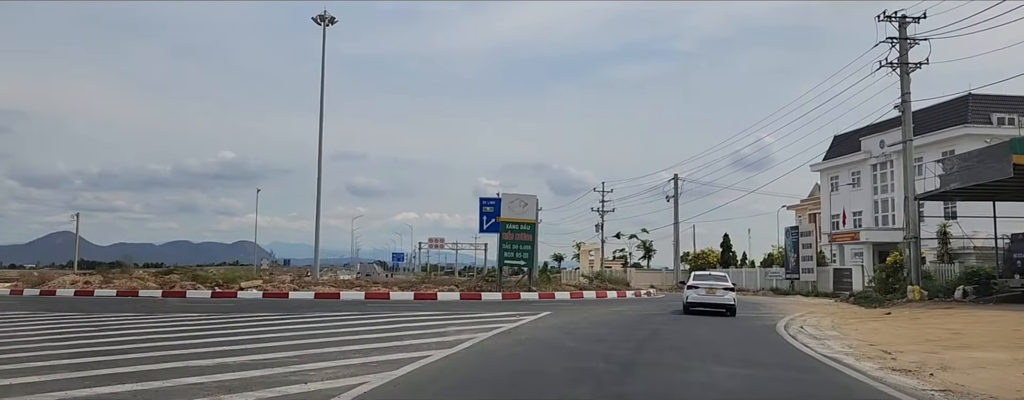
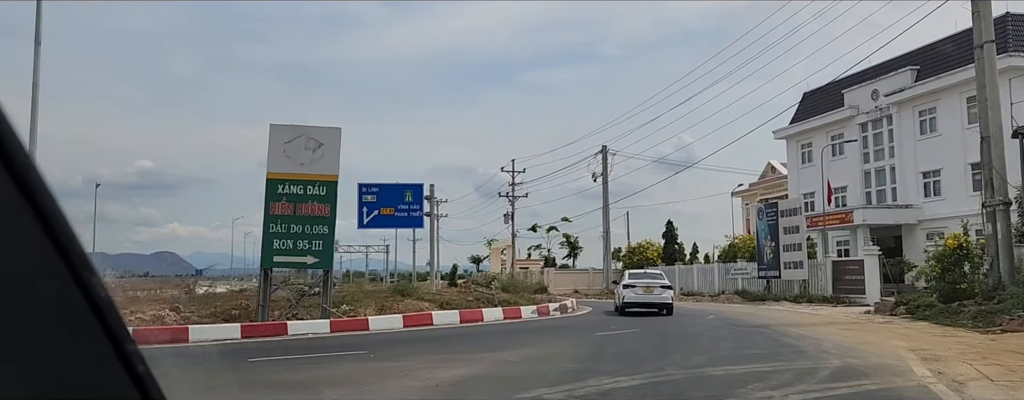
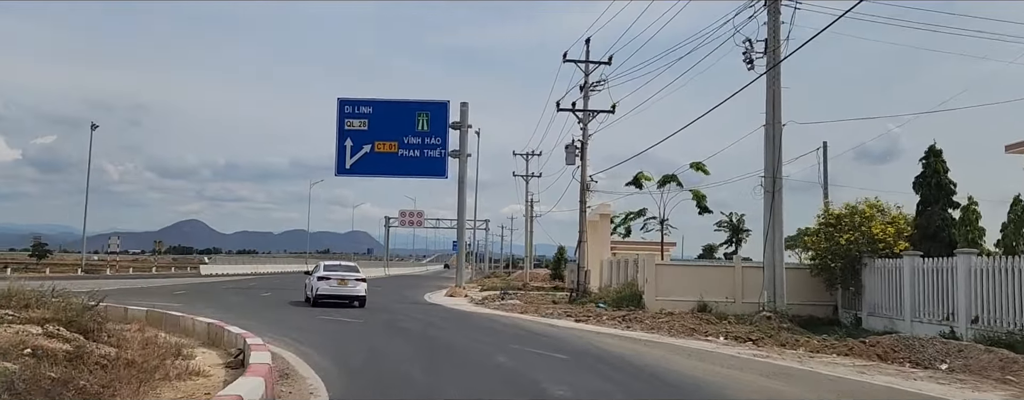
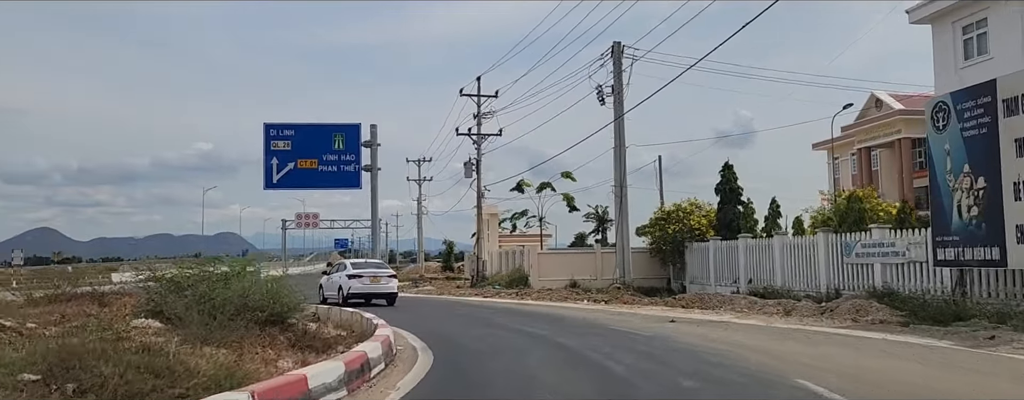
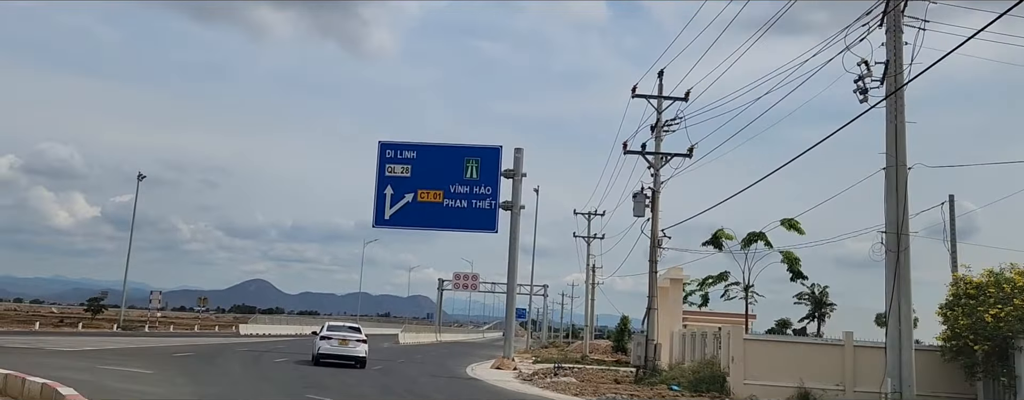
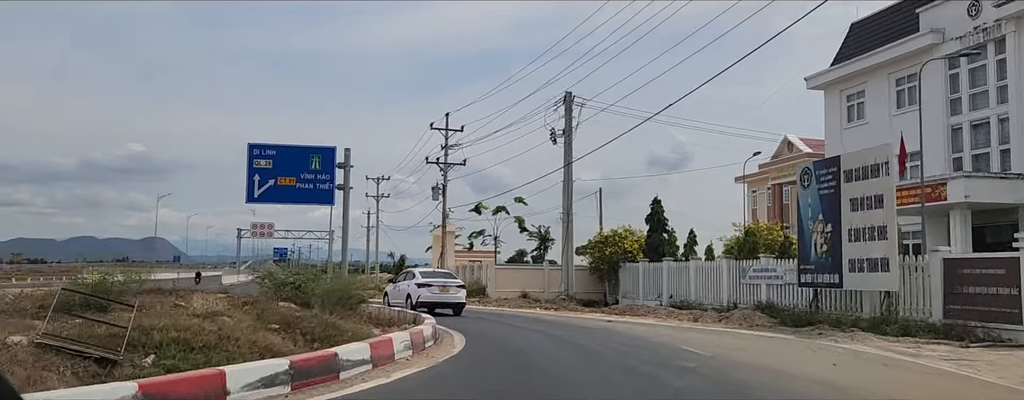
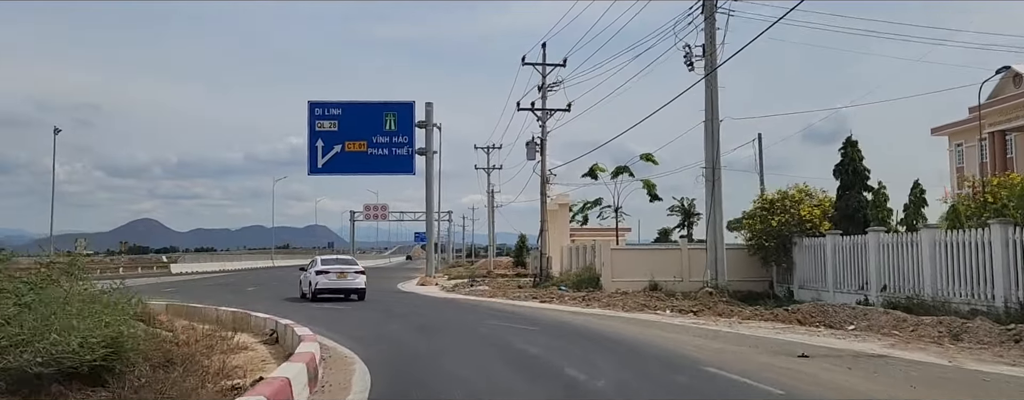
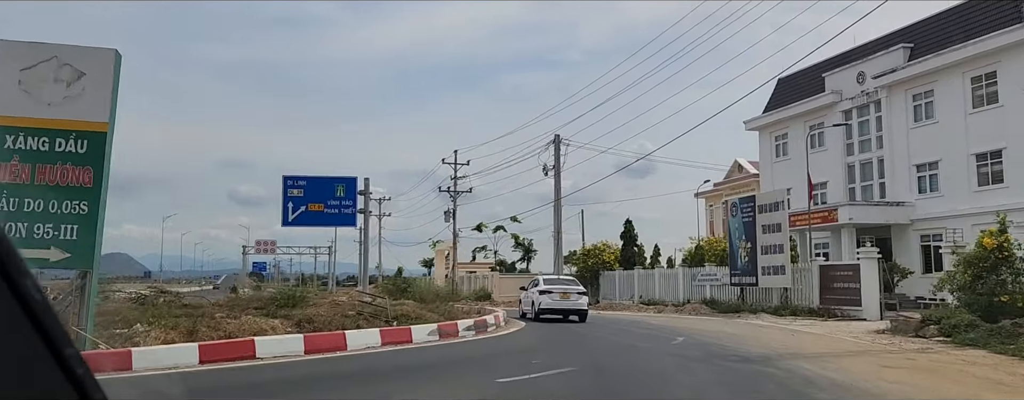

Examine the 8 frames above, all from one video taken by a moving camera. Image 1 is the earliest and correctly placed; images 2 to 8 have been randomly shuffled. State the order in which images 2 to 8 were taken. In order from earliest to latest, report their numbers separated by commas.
2, 8, 6, 4, 7, 3, 5
